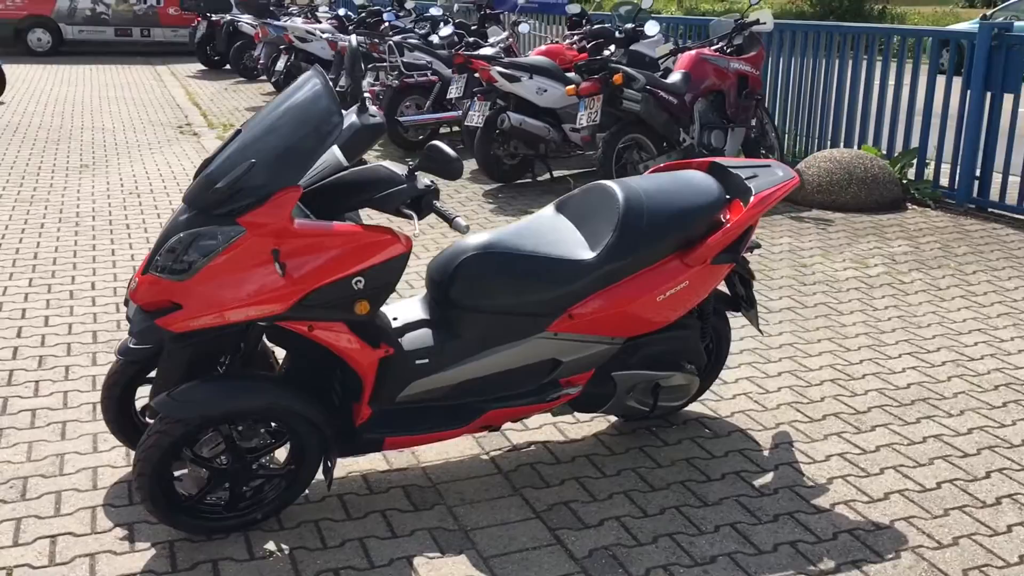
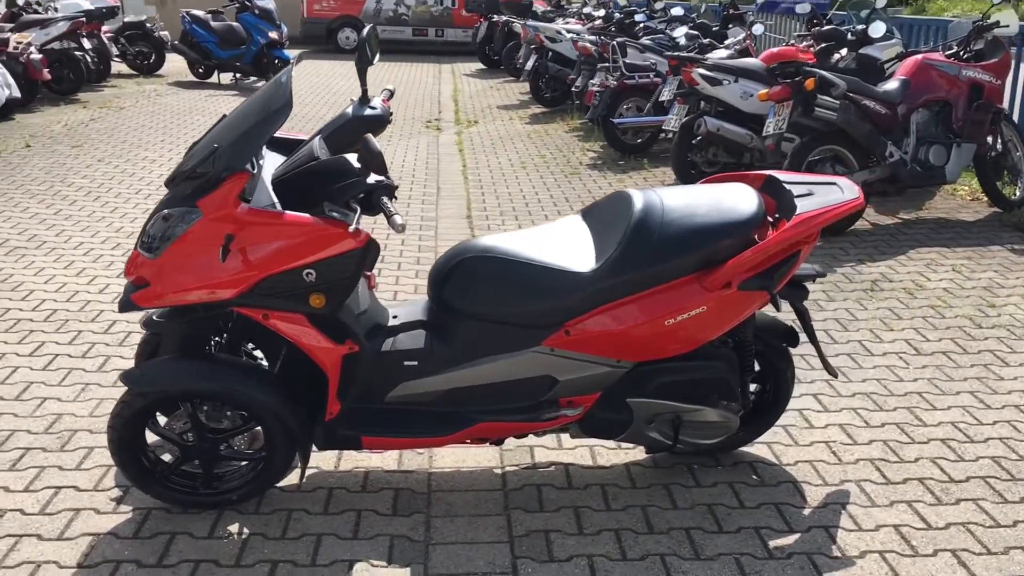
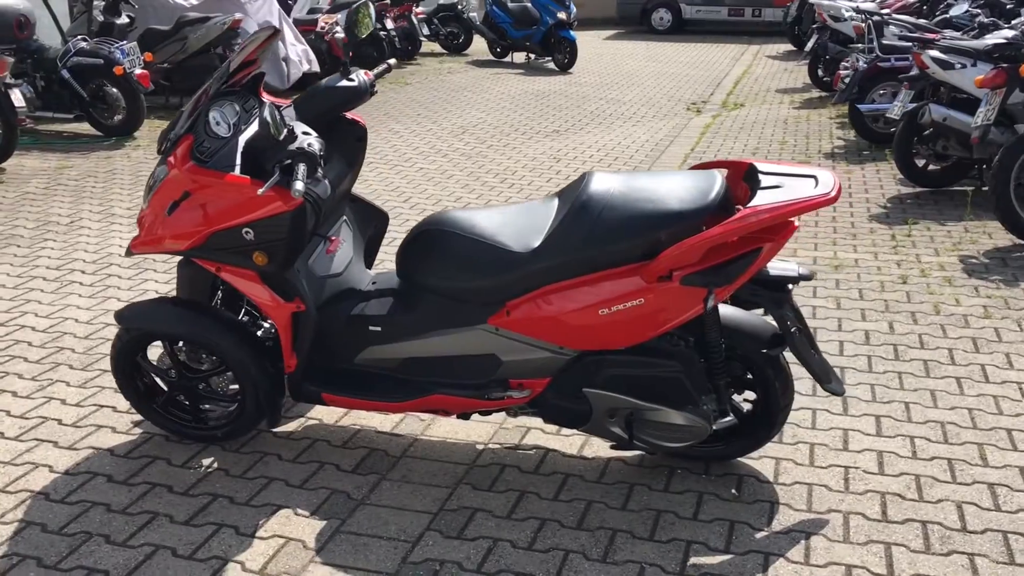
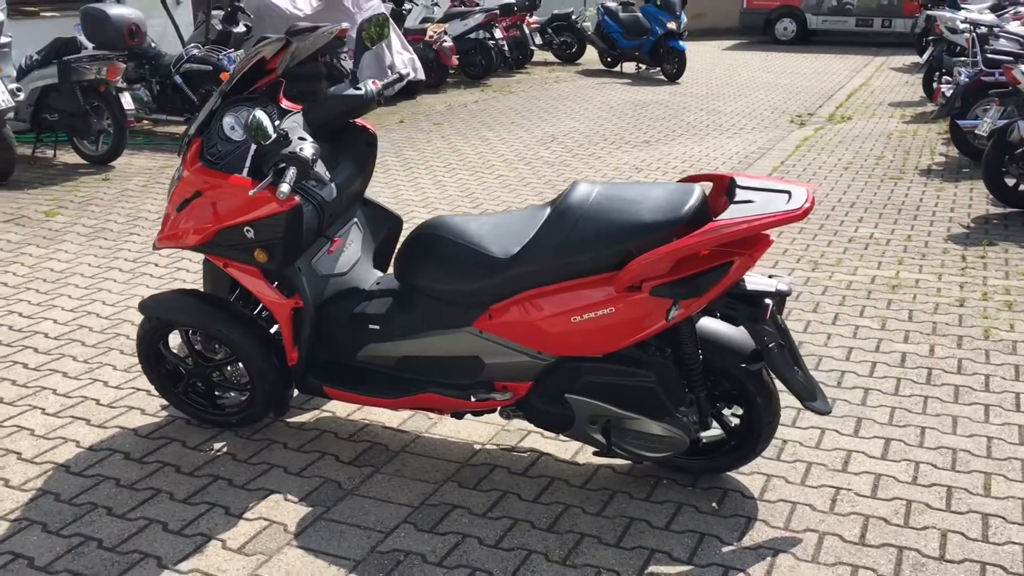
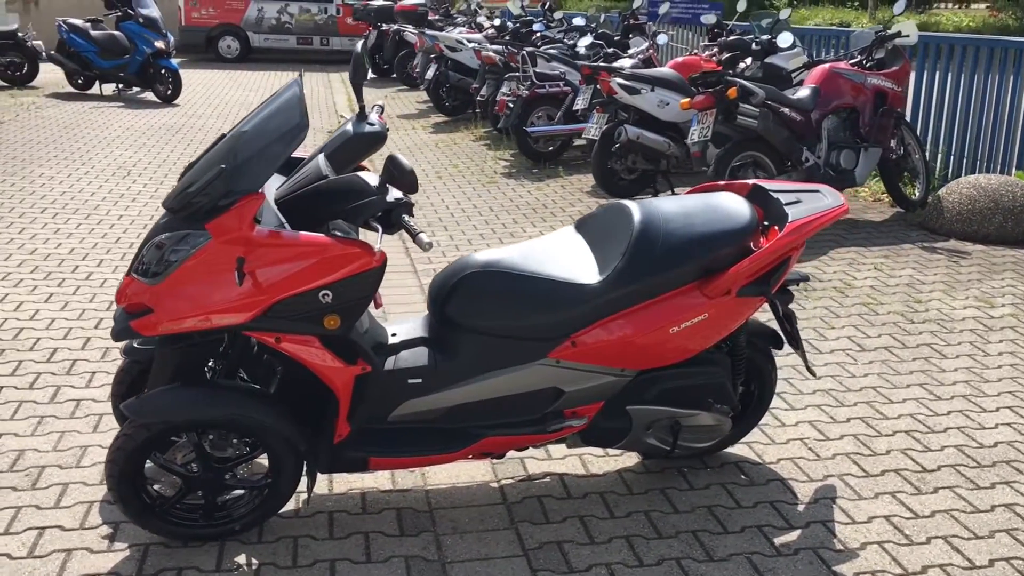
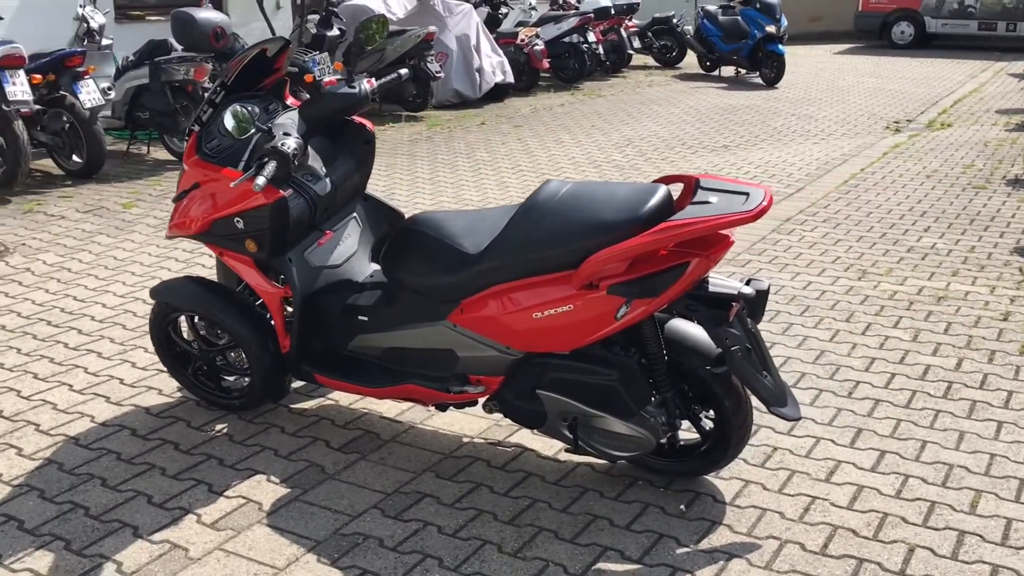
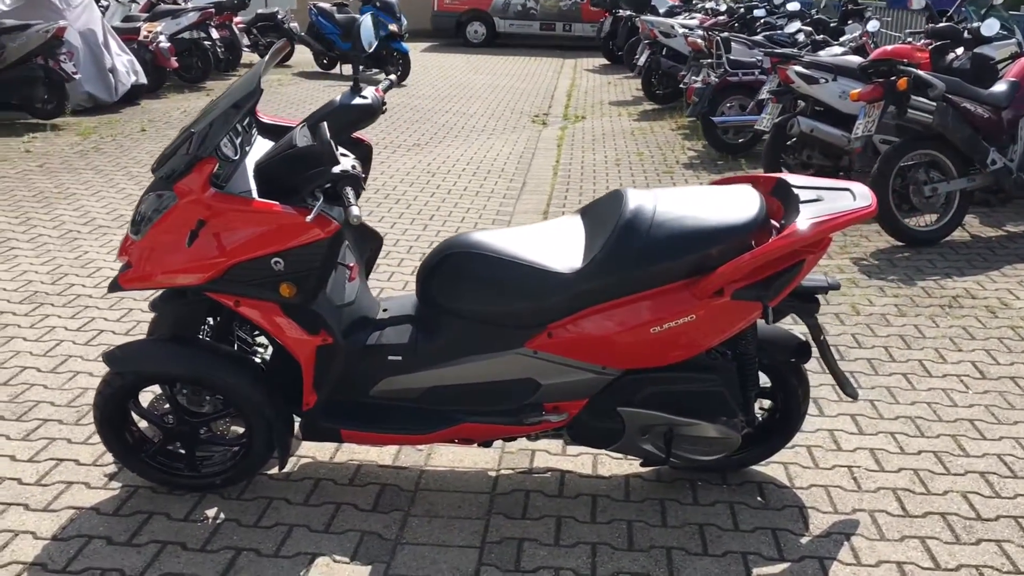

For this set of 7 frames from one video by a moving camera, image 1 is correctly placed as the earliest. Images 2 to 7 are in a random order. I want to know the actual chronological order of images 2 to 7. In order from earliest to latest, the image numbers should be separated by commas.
5, 2, 7, 3, 4, 6
